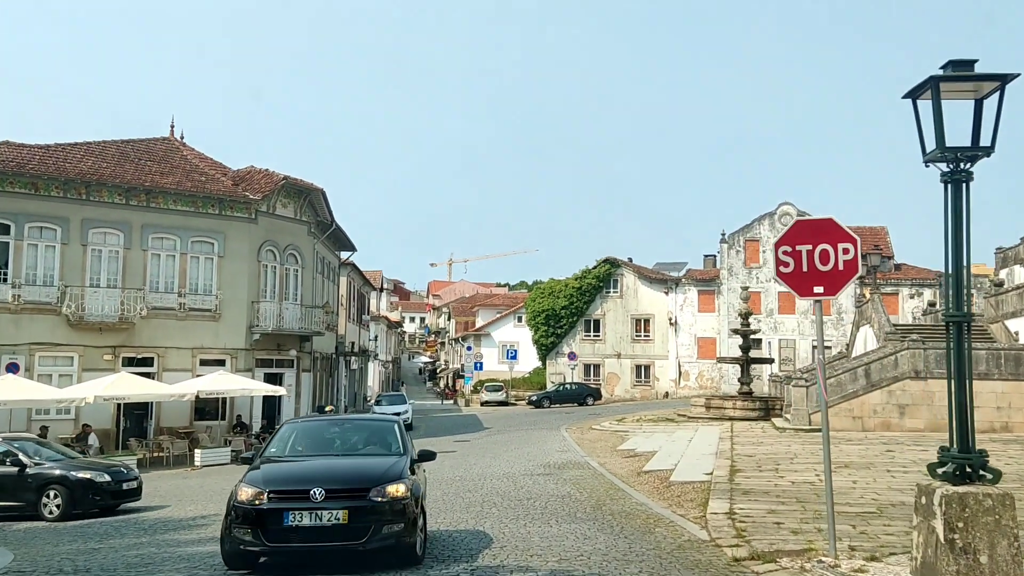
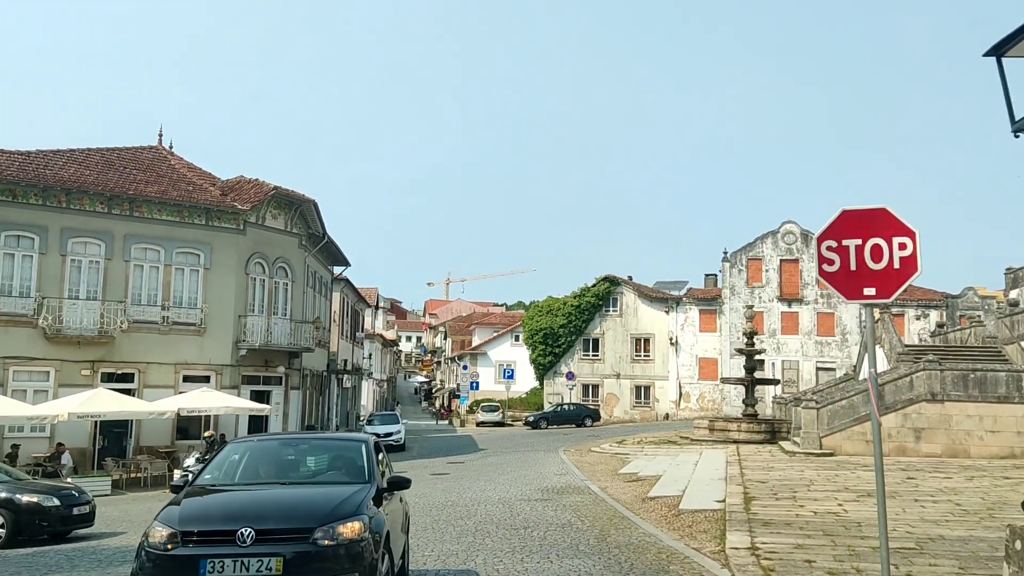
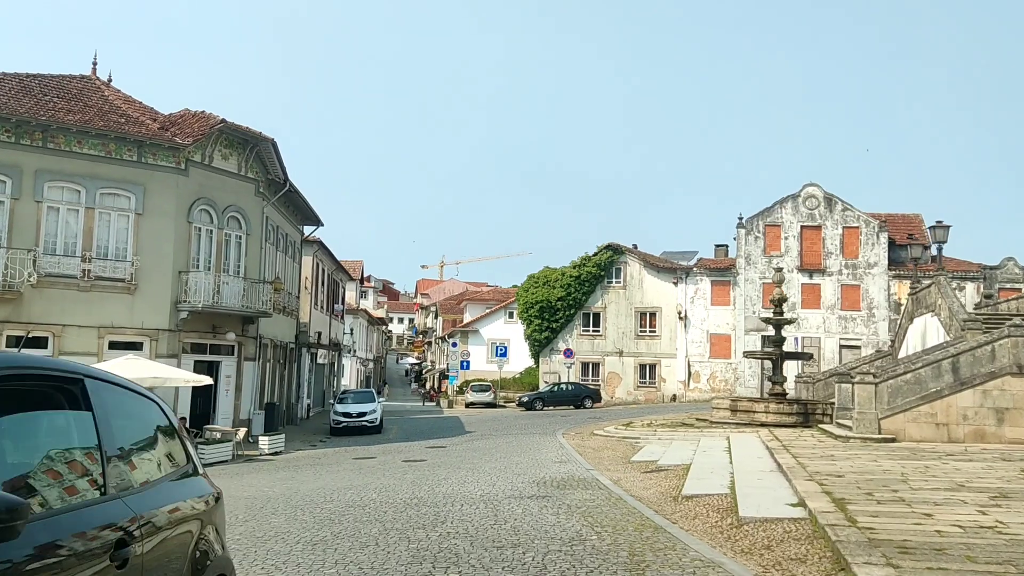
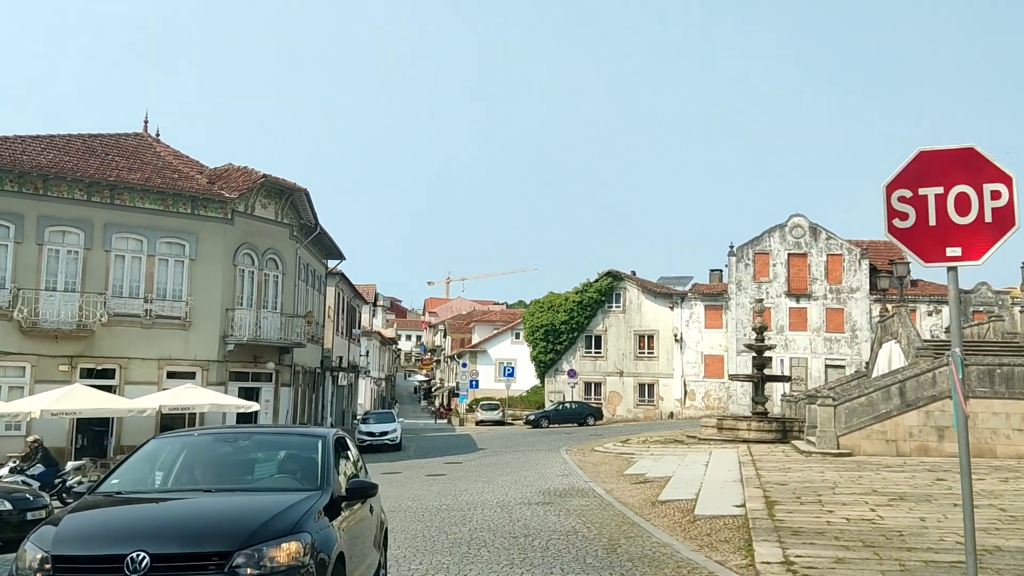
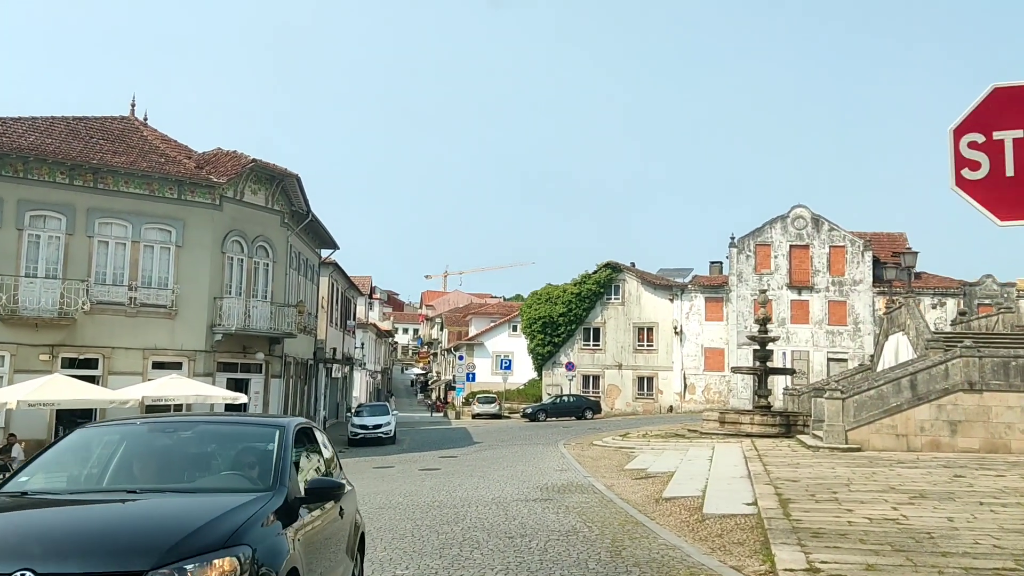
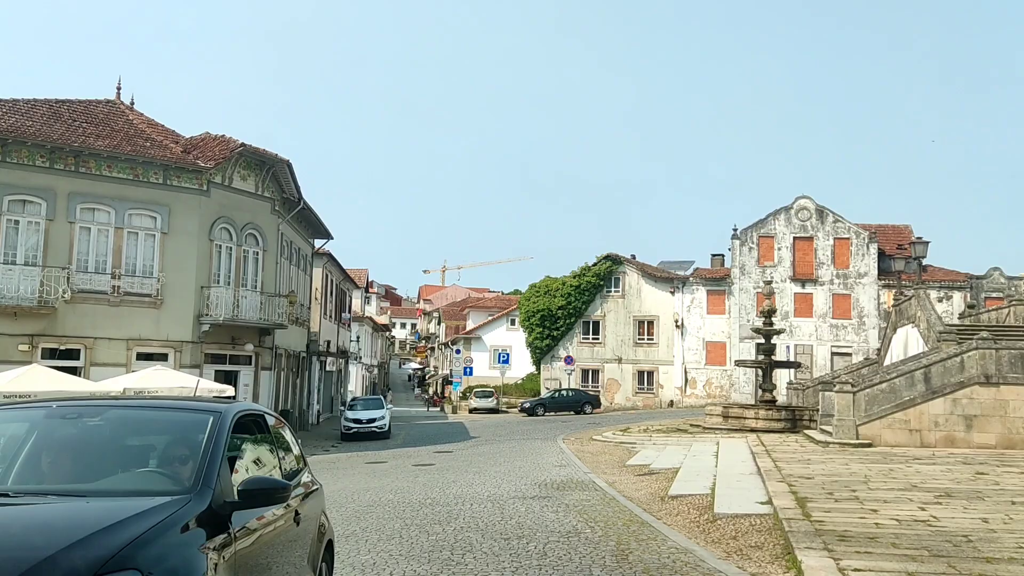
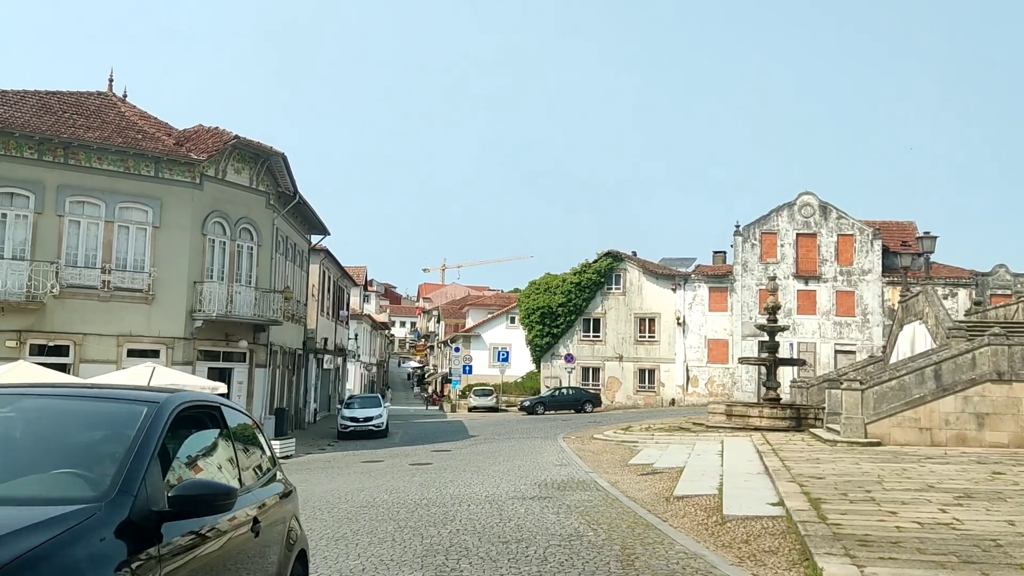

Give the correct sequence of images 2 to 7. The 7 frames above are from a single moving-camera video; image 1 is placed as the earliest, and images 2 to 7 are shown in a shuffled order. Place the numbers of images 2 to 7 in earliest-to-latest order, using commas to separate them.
2, 4, 5, 6, 7, 3
